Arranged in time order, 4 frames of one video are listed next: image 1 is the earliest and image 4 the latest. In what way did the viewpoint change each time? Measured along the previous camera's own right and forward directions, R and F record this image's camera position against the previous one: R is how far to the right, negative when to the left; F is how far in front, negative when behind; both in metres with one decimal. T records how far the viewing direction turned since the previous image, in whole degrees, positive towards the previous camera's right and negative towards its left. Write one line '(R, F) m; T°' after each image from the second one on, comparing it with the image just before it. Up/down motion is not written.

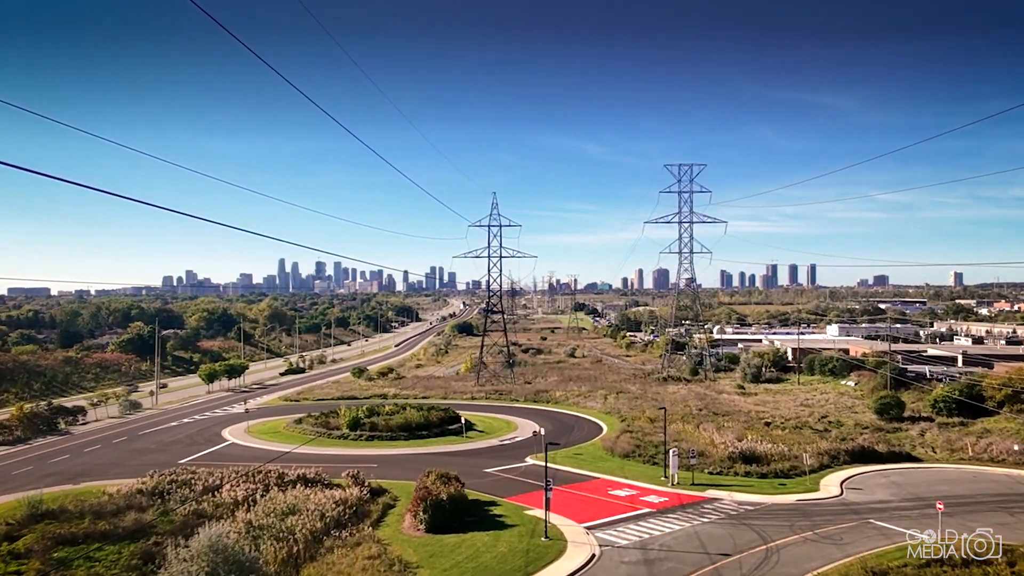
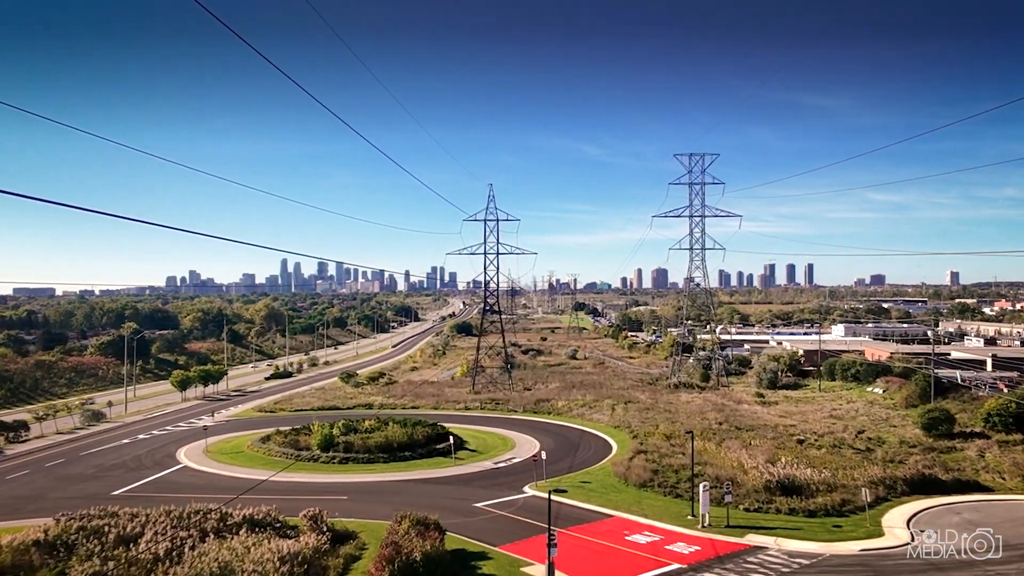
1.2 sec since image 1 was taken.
(+0.2, +4.3) m; 0°
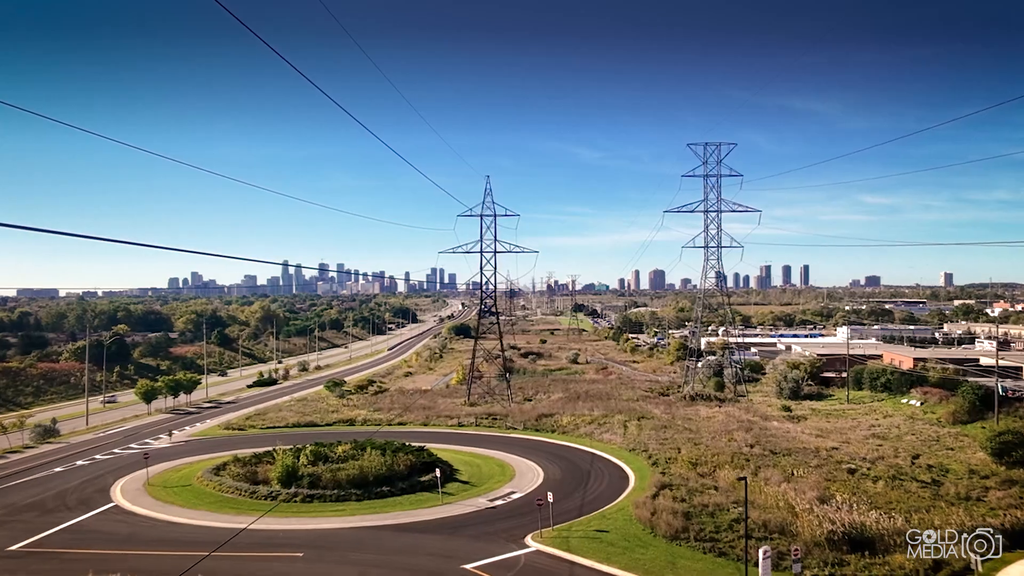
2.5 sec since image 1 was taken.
(0.0, +4.7) m; 0°
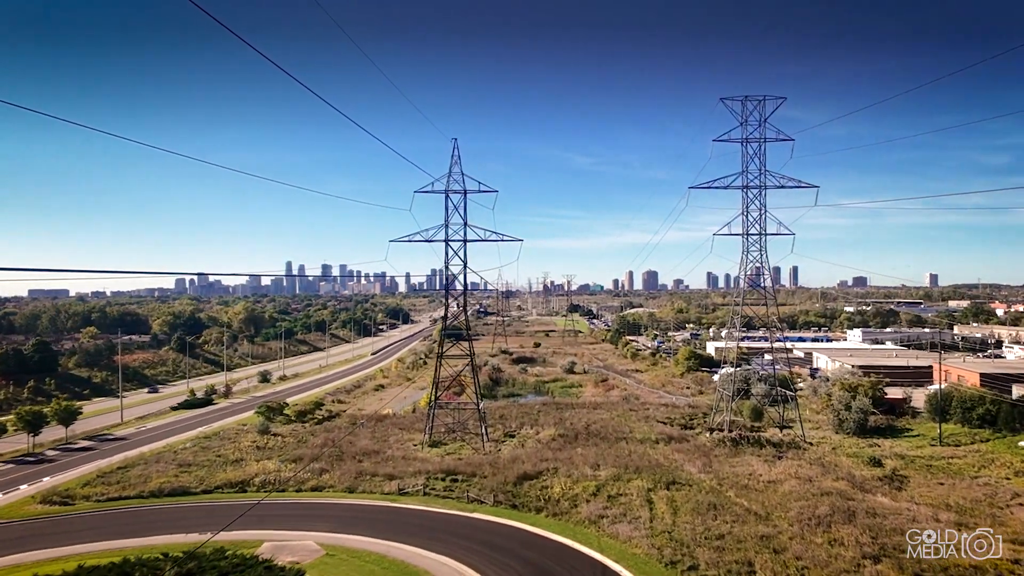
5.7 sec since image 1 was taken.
(+1.3, +12.6) m; 0°
